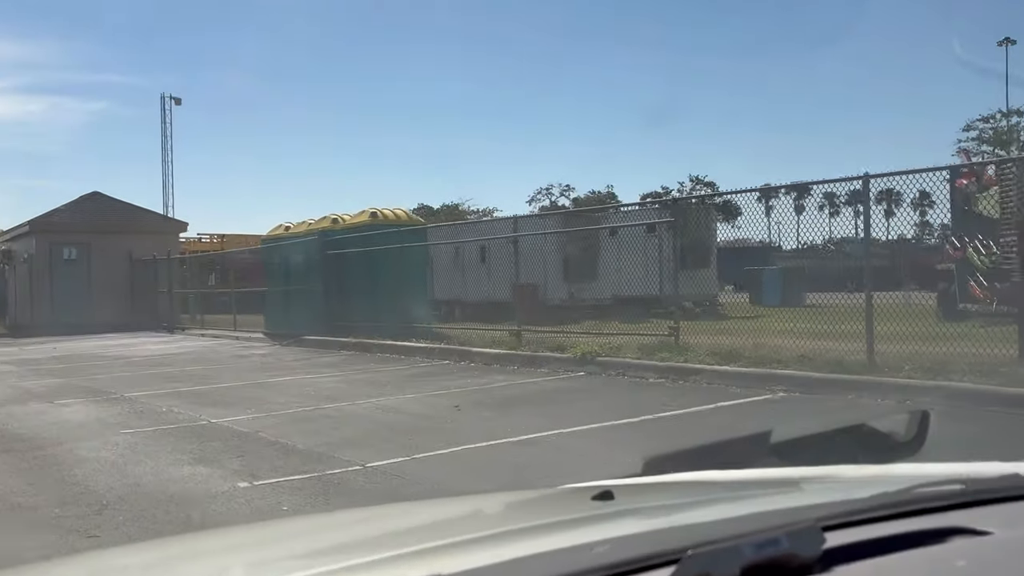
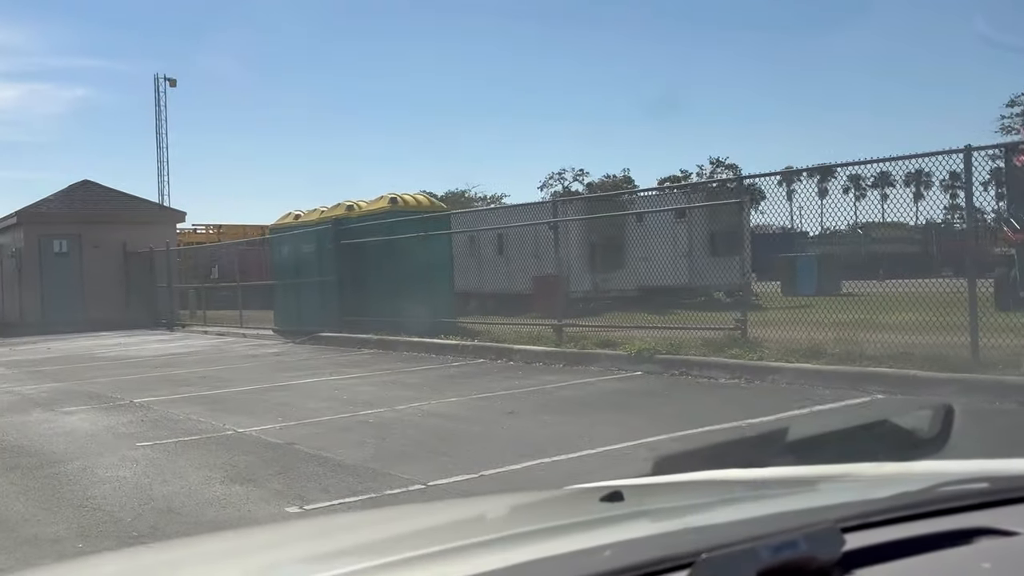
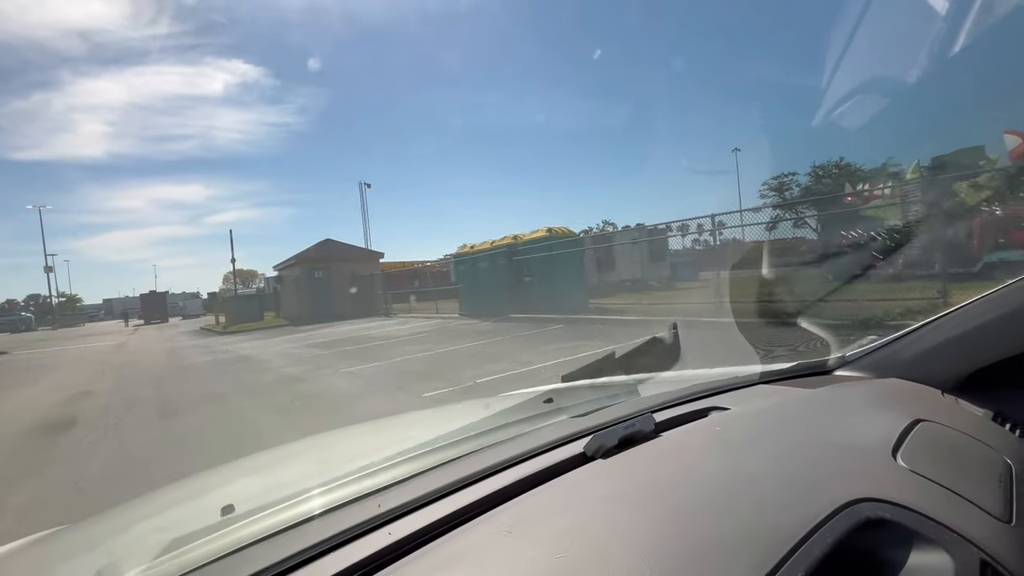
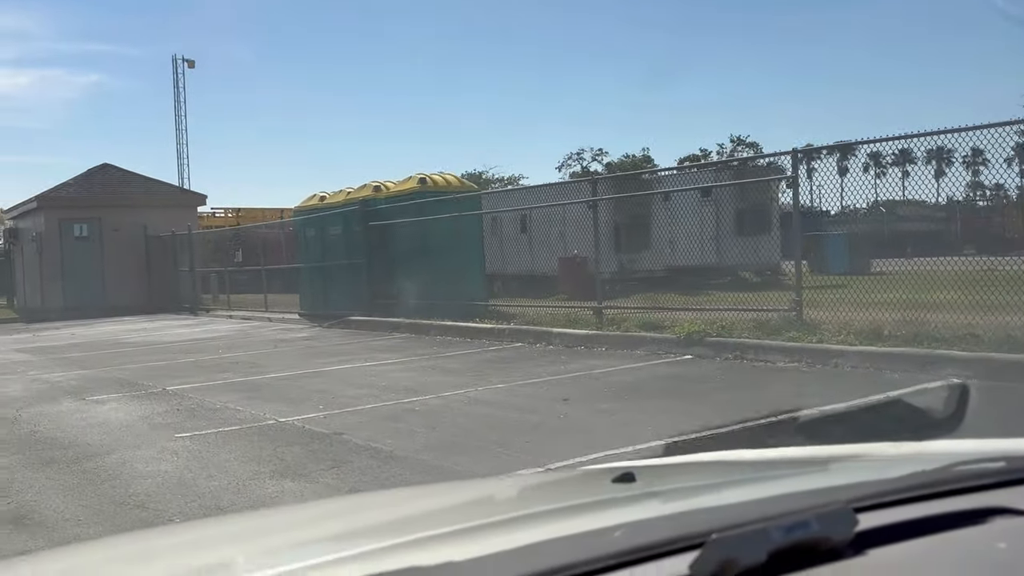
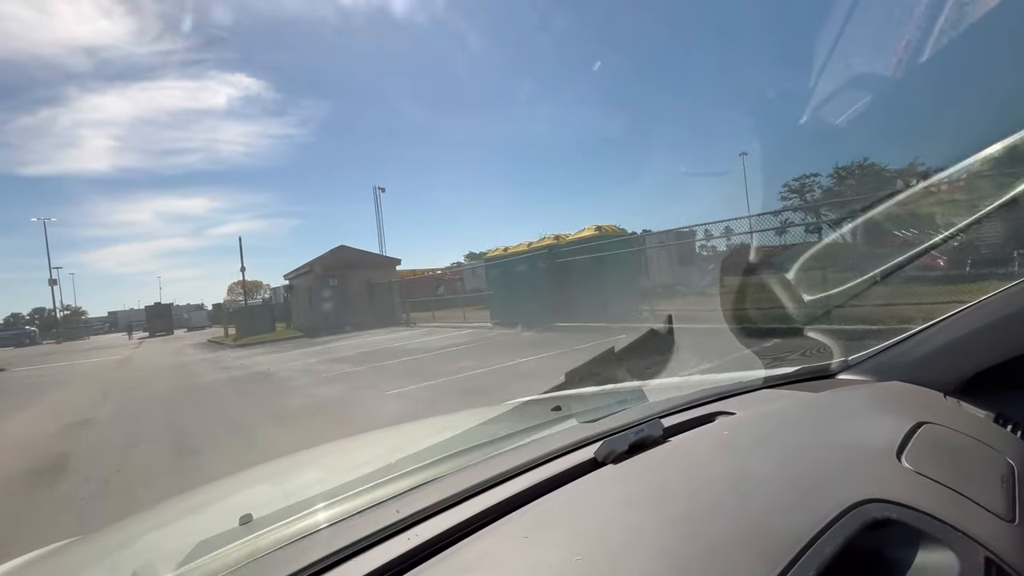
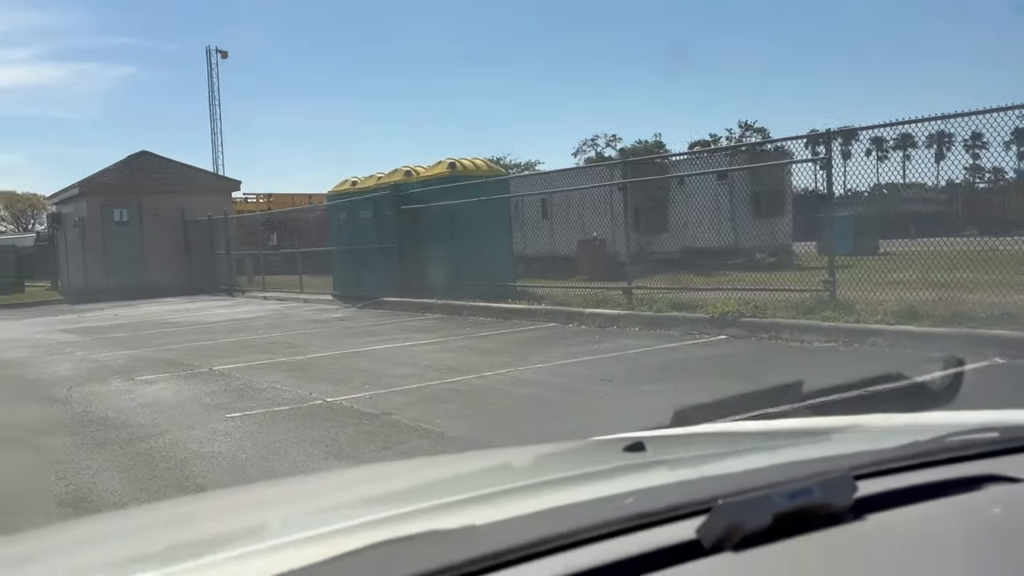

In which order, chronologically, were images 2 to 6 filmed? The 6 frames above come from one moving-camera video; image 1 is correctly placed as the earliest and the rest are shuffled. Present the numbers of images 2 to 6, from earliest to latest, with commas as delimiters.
2, 4, 6, 3, 5
